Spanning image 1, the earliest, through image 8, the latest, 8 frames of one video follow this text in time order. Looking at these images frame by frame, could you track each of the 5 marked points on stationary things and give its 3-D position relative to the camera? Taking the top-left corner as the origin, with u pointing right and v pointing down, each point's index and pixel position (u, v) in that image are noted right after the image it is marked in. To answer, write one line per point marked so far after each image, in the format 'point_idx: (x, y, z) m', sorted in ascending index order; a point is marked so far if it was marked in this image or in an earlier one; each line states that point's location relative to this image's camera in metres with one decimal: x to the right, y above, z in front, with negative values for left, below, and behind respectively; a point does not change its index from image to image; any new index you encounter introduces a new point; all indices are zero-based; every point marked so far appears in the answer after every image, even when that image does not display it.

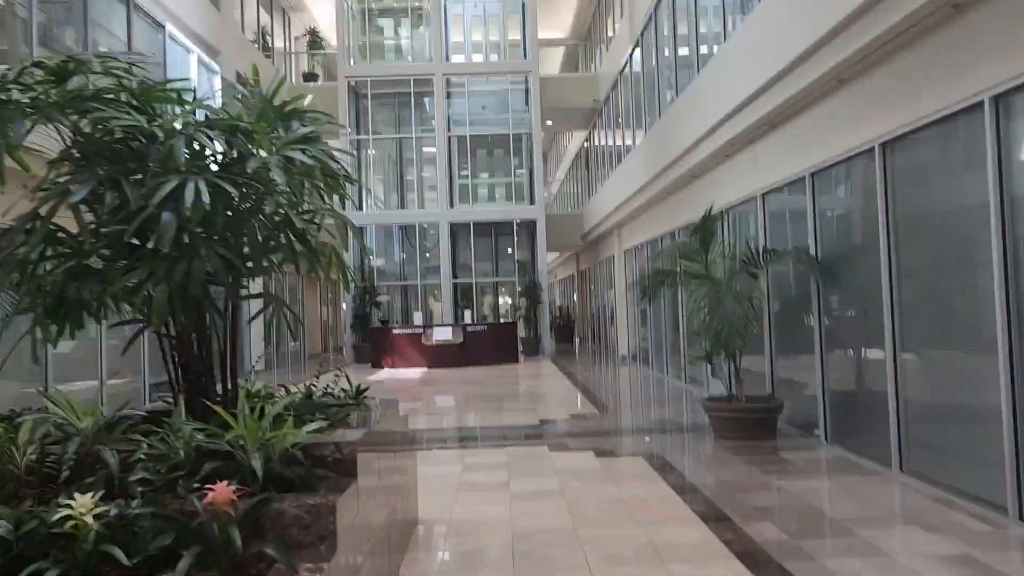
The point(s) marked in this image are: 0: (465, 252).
0: (-1.1, +0.9, +19.9) m
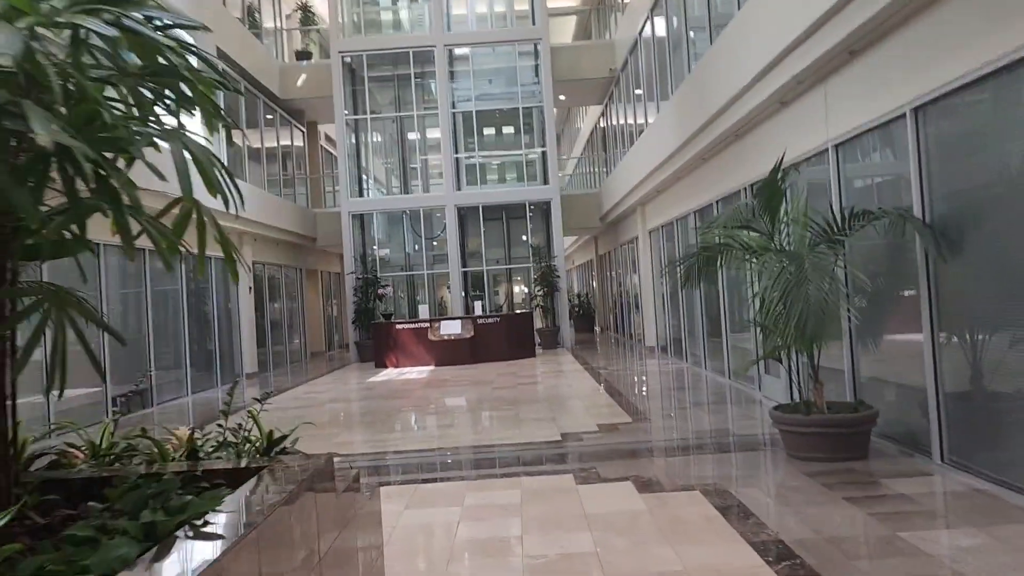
0: (-0.8, +1.1, +18.4) m
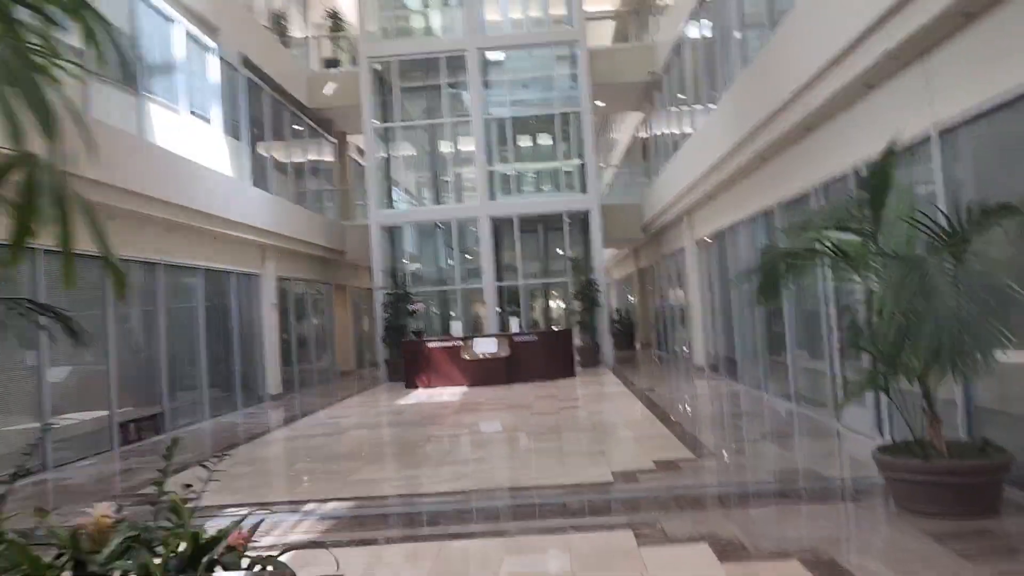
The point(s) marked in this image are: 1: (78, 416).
0: (0.0, +0.8, +17.6) m
1: (-4.5, -1.3, +8.6) m
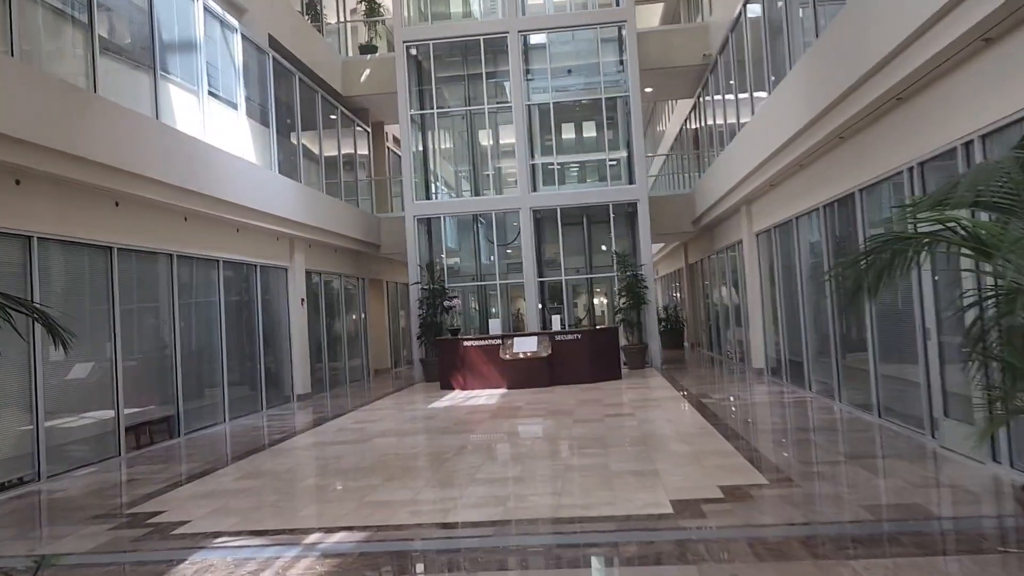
0: (+0.8, +0.9, +16.7) m
1: (-4.2, -1.2, +8.0) m
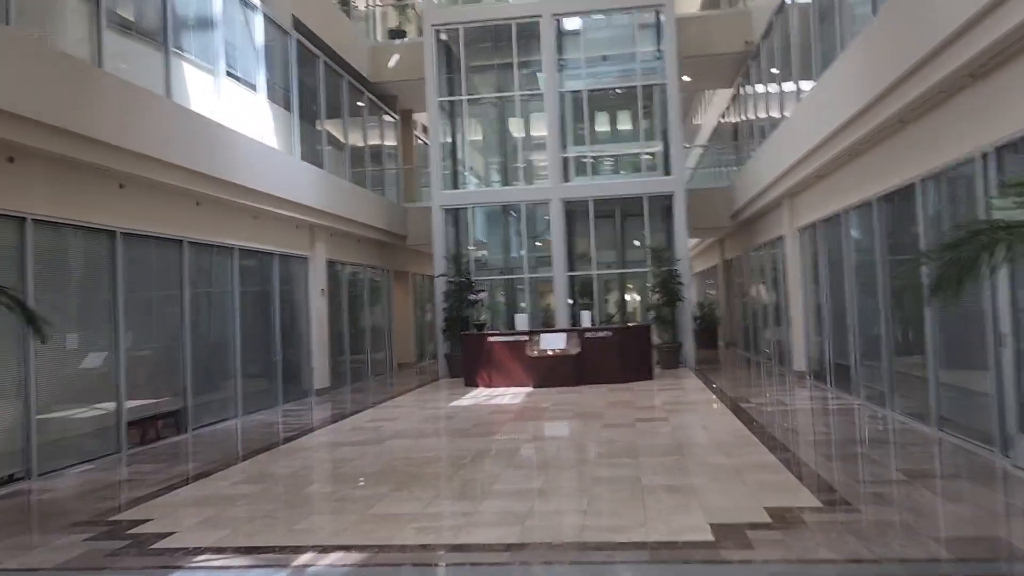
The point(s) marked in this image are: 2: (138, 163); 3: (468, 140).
0: (+1.4, +1.0, +16.1) m
1: (-3.9, -1.1, +7.6) m
2: (-3.6, +1.2, +8.0) m
3: (-0.9, +3.0, +16.6) m
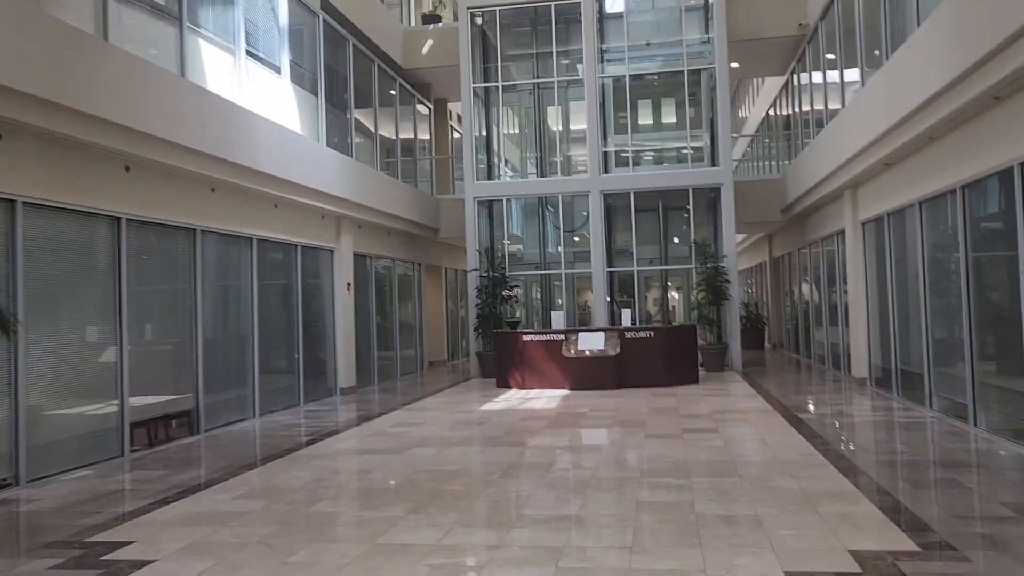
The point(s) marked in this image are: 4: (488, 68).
0: (+2.1, +1.0, +15.3) m
1: (-3.7, -1.0, +7.0) m
2: (-3.3, +1.3, +7.5) m
3: (-0.2, +3.0, +15.9) m
4: (-0.5, +4.2, +16.0) m
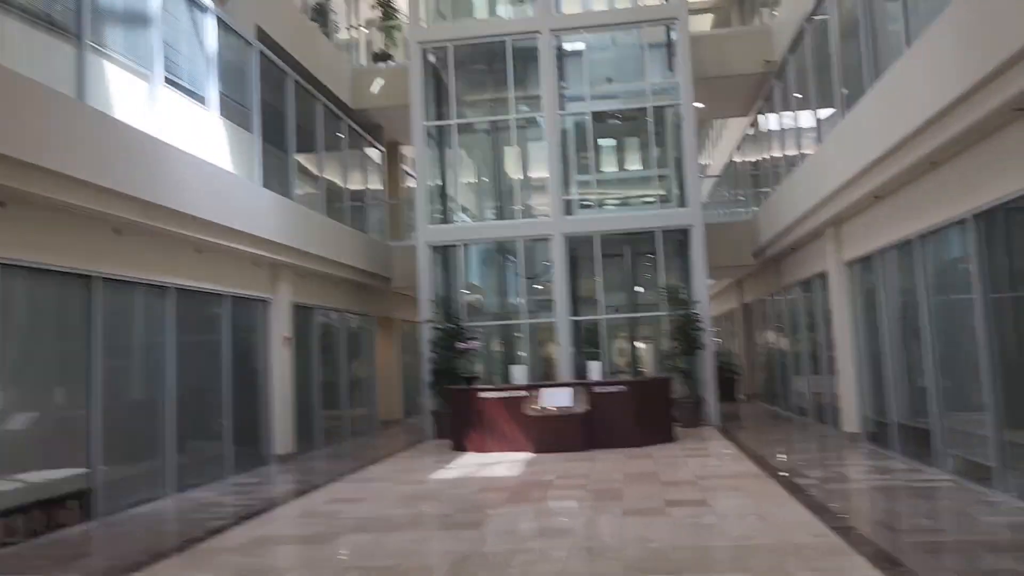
0: (+1.3, +0.1, +14.3) m
1: (-4.0, -1.5, +5.7) m
2: (-3.7, +0.8, +6.3) m
3: (-1.0, +2.1, +15.0) m
4: (-1.3, +3.3, +15.1) m
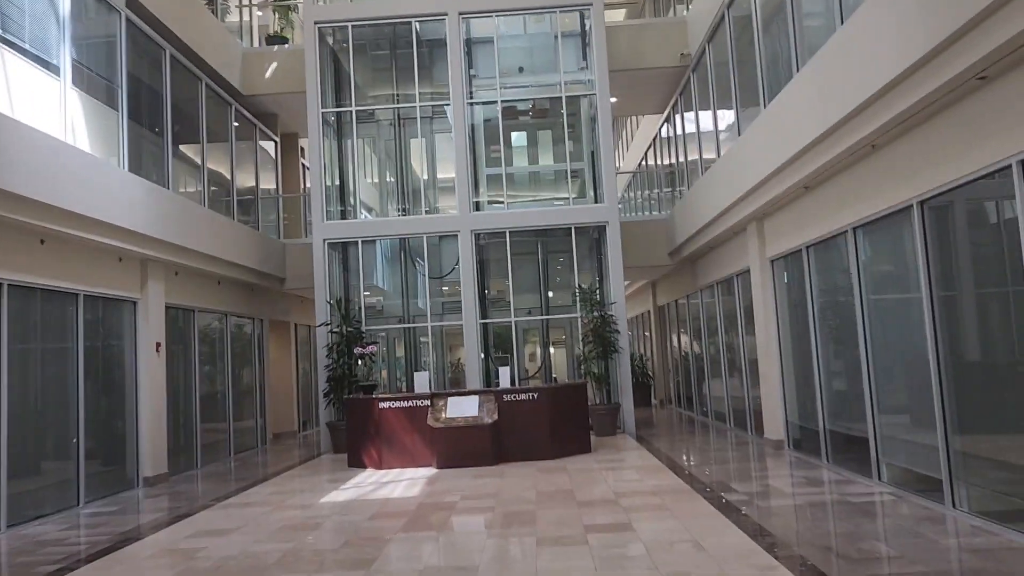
0: (-0.2, +0.1, +13.5) m
1: (-4.6, -1.4, +4.4) m
2: (-4.3, +0.9, +5.0) m
3: (-2.6, +2.1, +13.9) m
4: (-2.9, +3.3, +14.1) m
